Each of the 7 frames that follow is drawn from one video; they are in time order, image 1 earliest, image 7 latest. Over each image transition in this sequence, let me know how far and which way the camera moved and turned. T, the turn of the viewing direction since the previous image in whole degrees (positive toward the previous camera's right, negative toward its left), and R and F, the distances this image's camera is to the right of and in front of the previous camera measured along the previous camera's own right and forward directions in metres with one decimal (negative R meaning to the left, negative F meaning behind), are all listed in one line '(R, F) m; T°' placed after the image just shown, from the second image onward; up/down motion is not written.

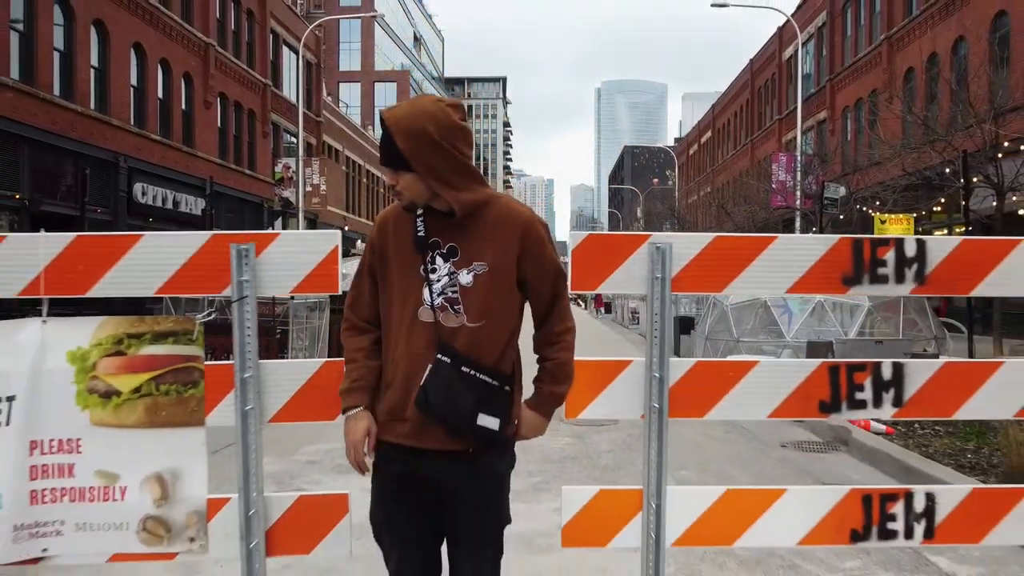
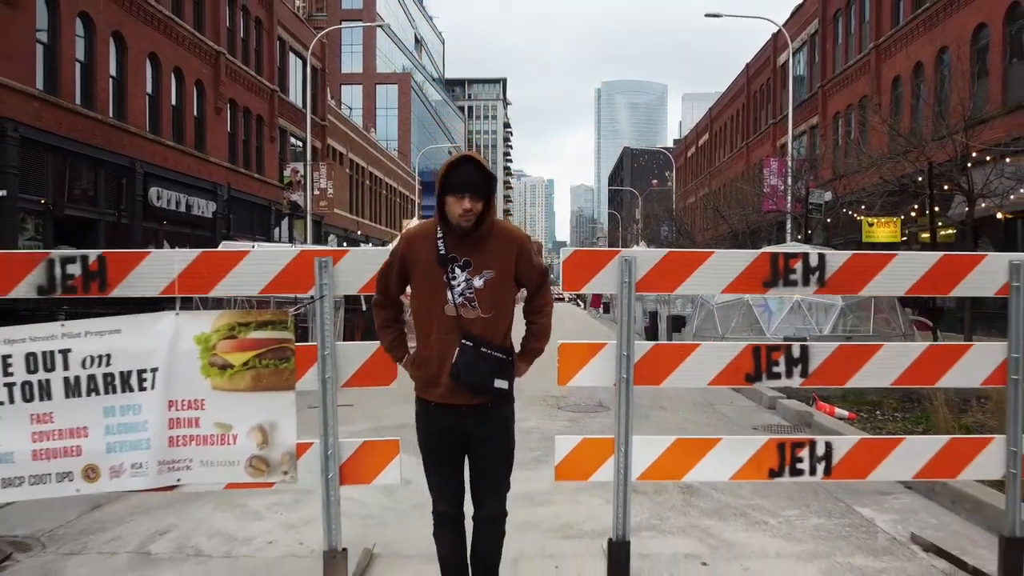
(0.0, -0.9) m; 0°
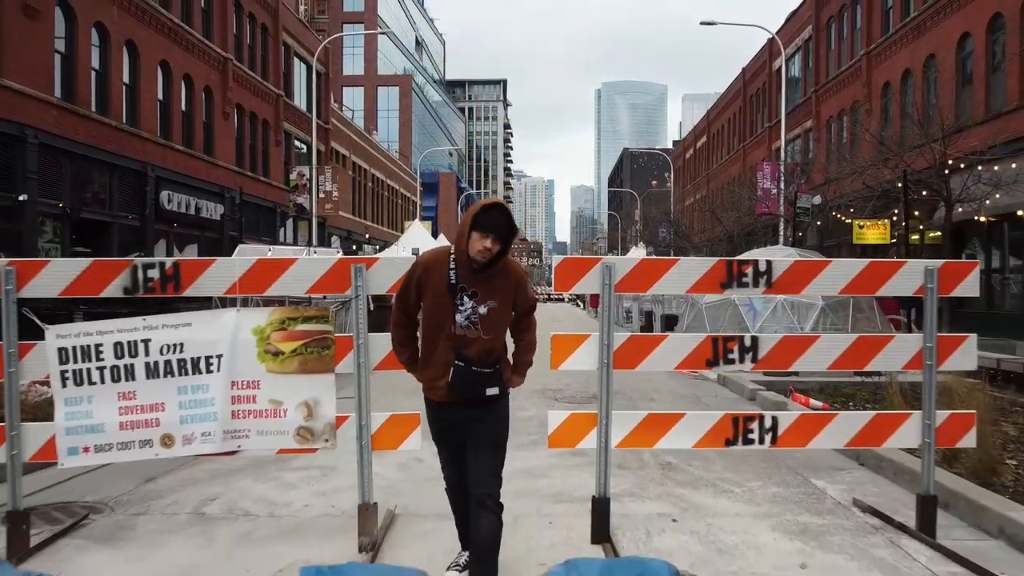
(0.0, -0.8) m; 0°
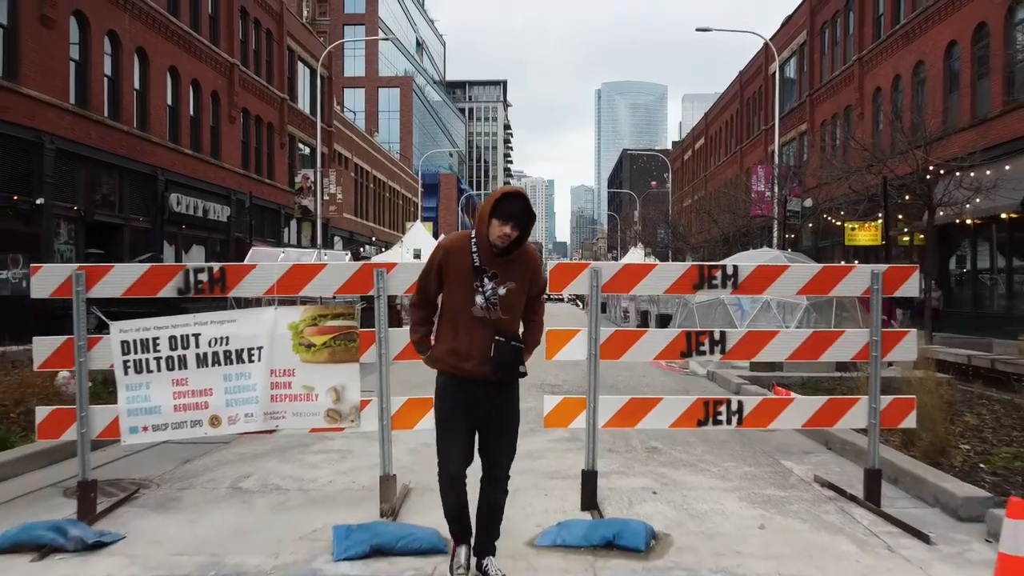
(0.0, -0.7) m; 0°
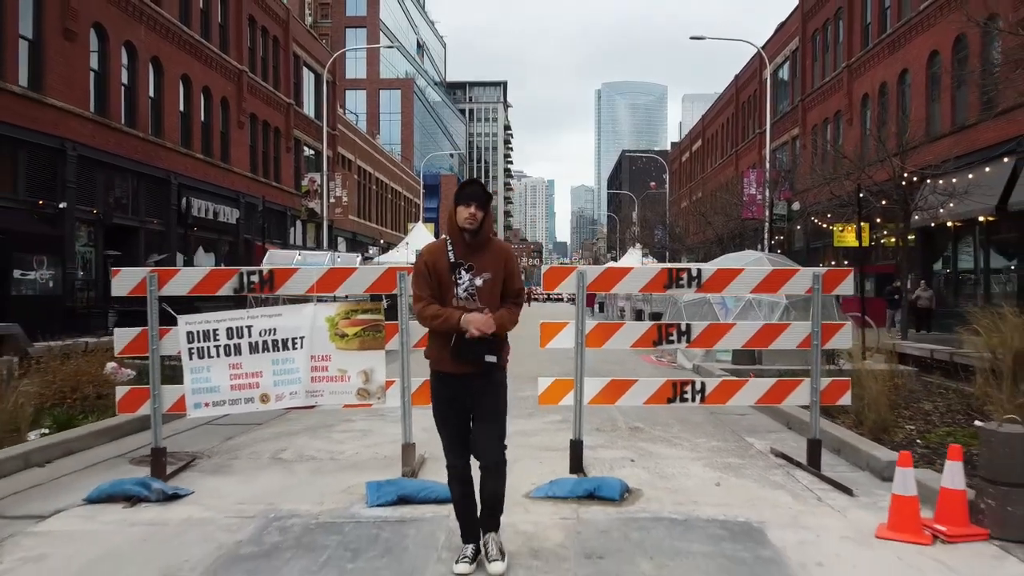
(0.0, -1.0) m; 0°
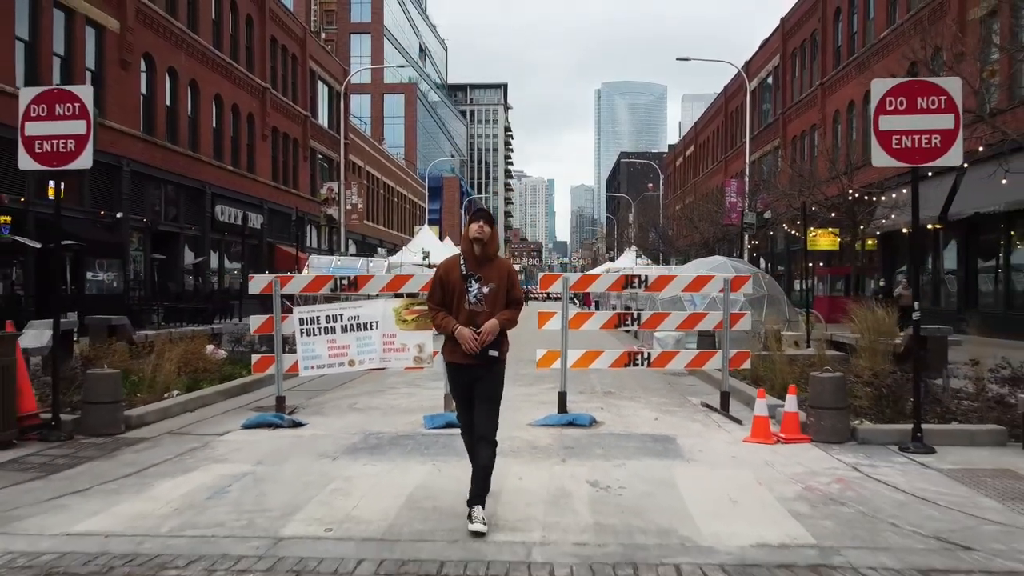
(0.0, -2.8) m; 0°
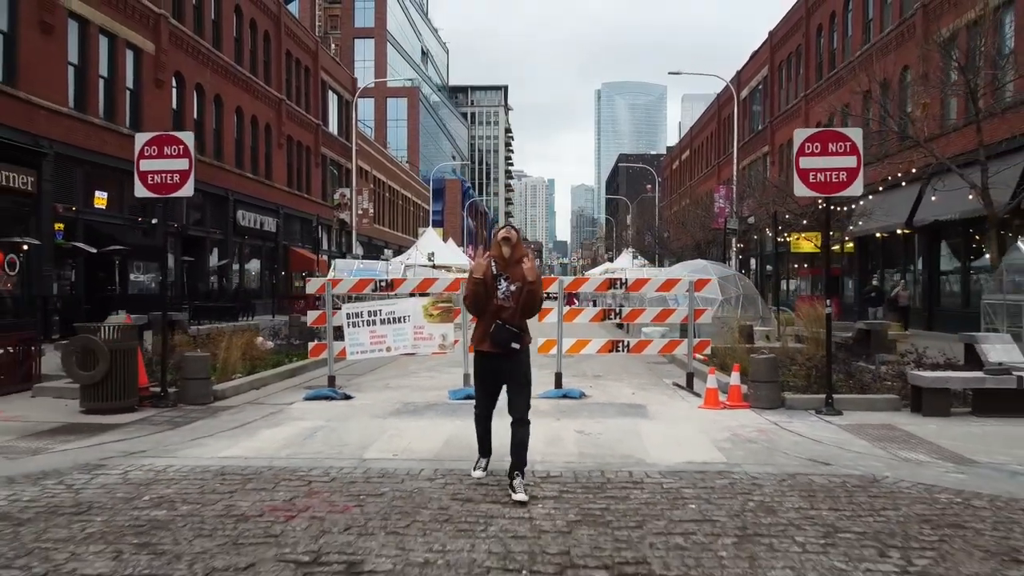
(0.0, -2.1) m; 0°
